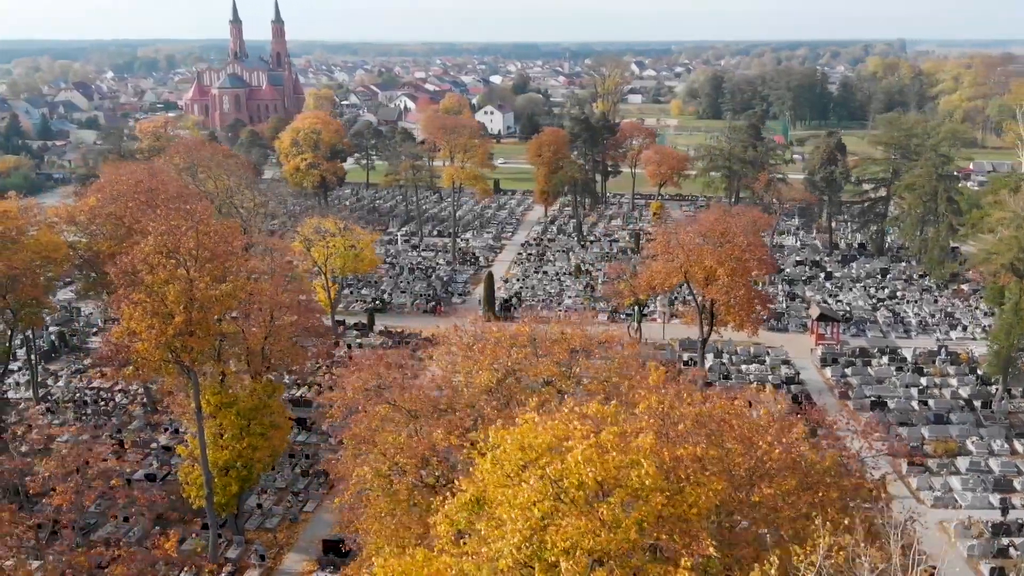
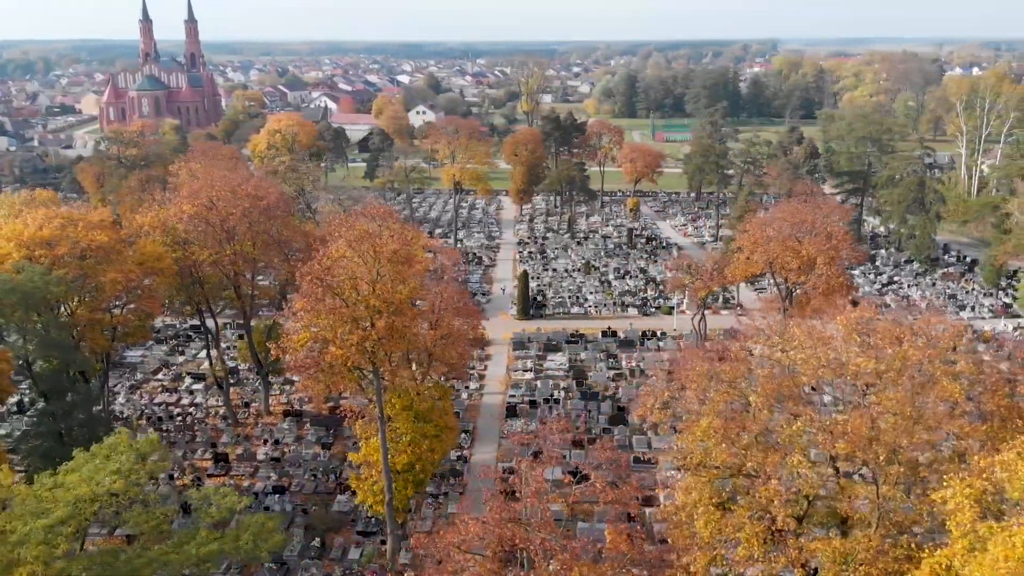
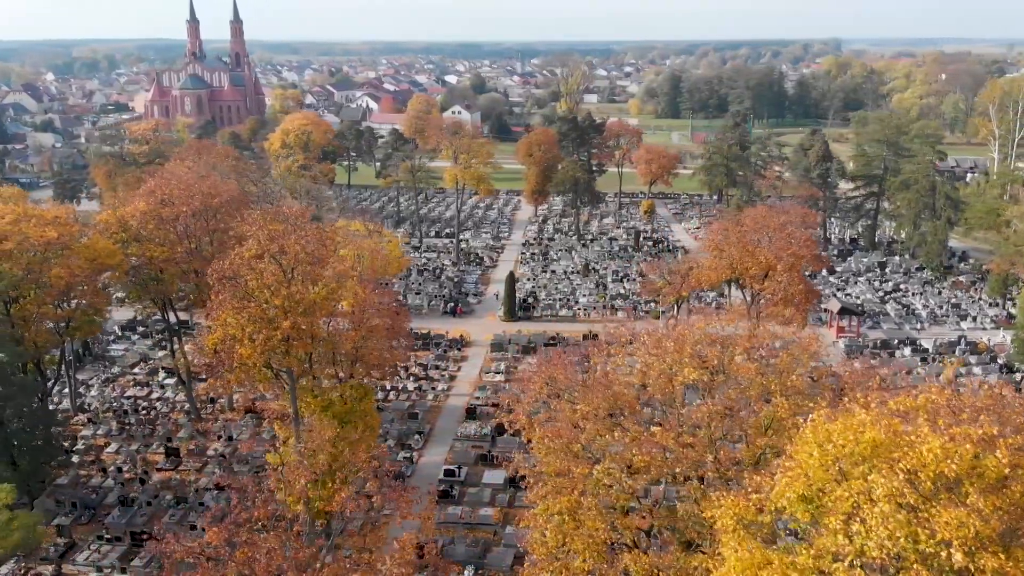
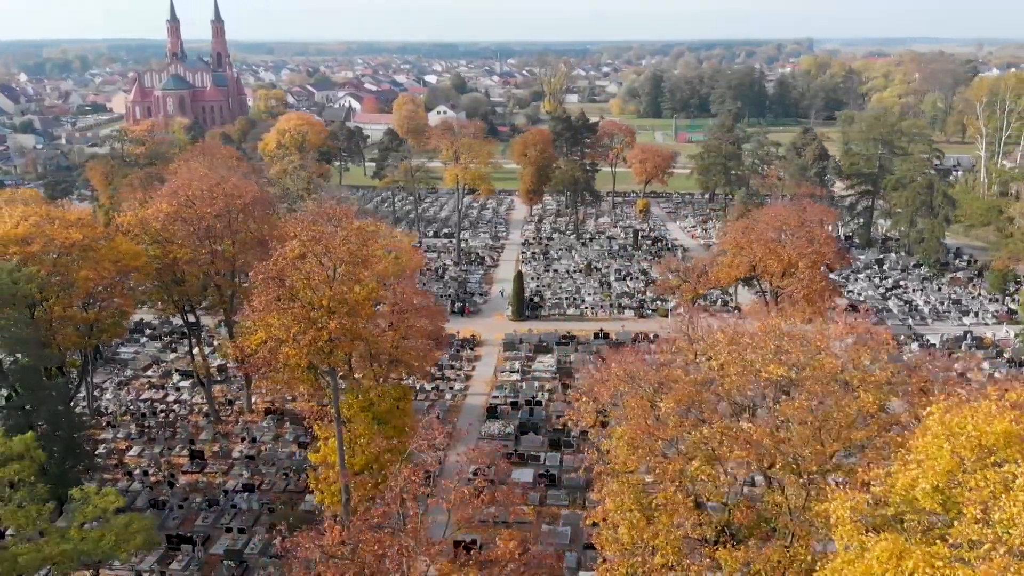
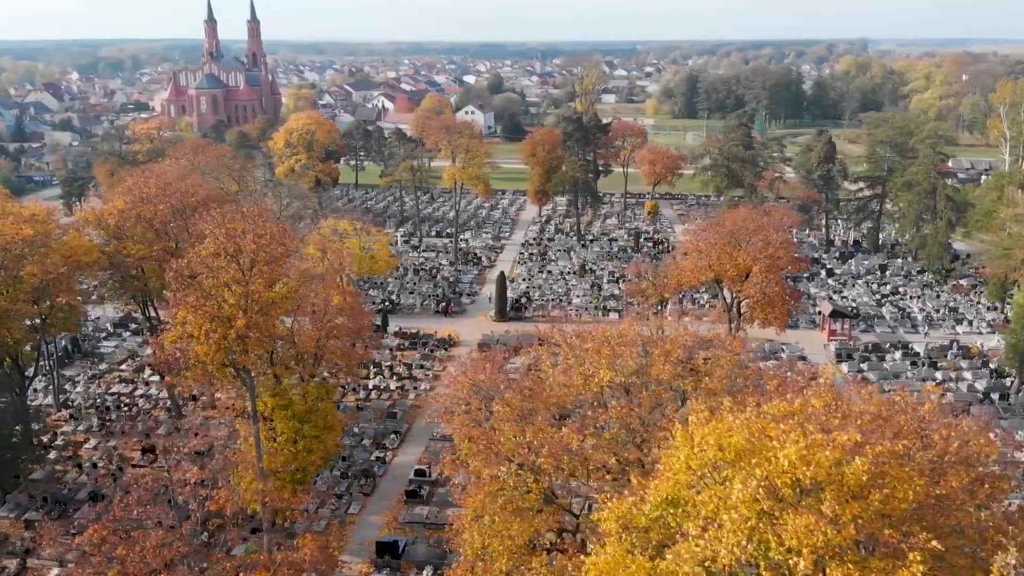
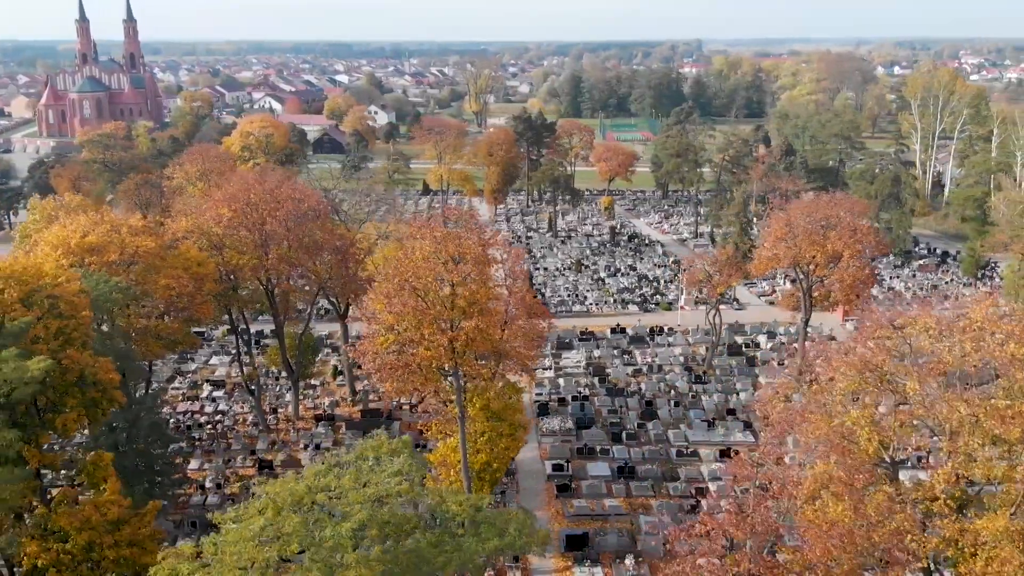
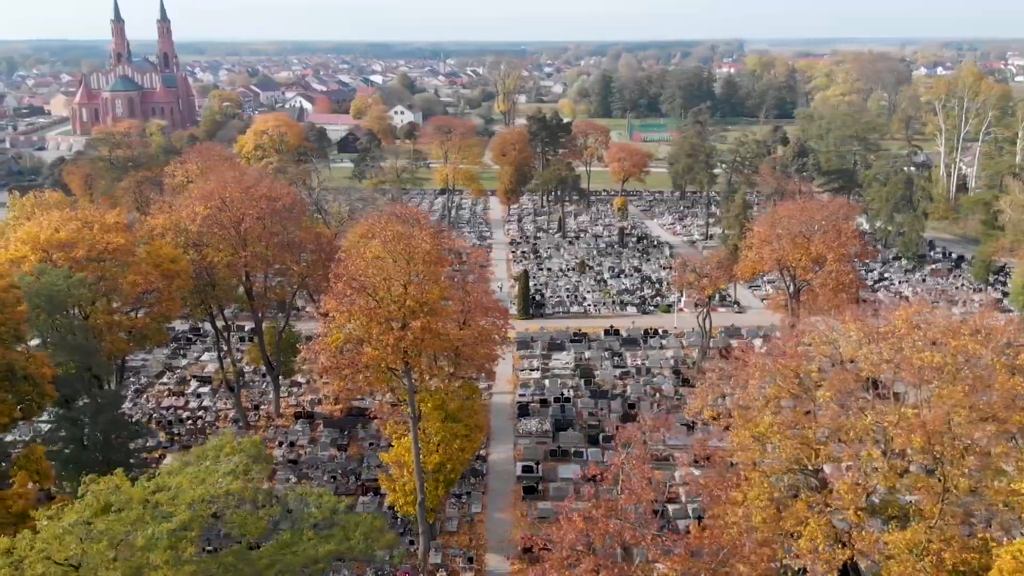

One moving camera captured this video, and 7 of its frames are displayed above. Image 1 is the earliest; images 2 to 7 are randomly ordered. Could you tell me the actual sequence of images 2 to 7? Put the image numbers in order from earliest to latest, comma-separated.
5, 3, 4, 2, 7, 6
